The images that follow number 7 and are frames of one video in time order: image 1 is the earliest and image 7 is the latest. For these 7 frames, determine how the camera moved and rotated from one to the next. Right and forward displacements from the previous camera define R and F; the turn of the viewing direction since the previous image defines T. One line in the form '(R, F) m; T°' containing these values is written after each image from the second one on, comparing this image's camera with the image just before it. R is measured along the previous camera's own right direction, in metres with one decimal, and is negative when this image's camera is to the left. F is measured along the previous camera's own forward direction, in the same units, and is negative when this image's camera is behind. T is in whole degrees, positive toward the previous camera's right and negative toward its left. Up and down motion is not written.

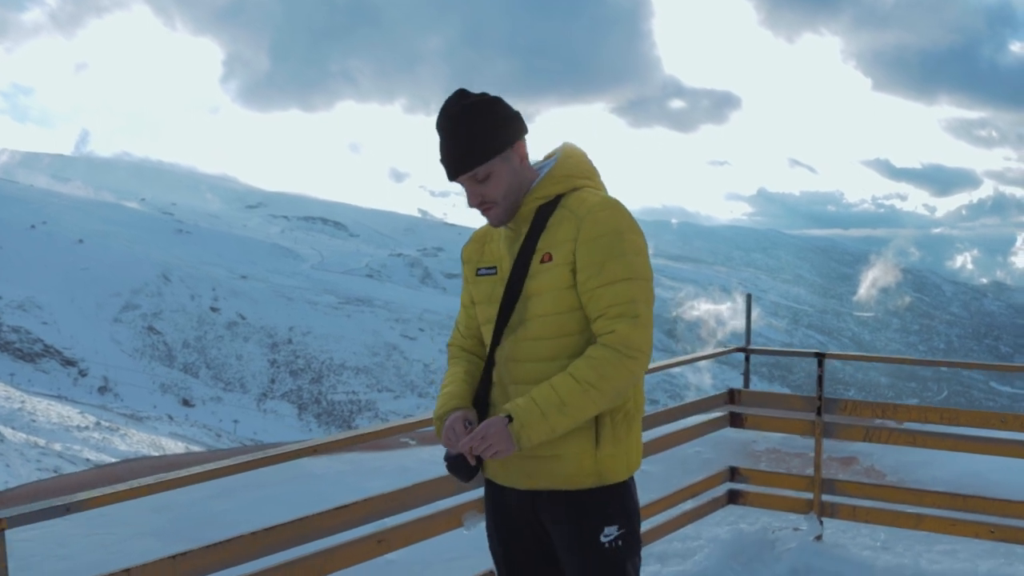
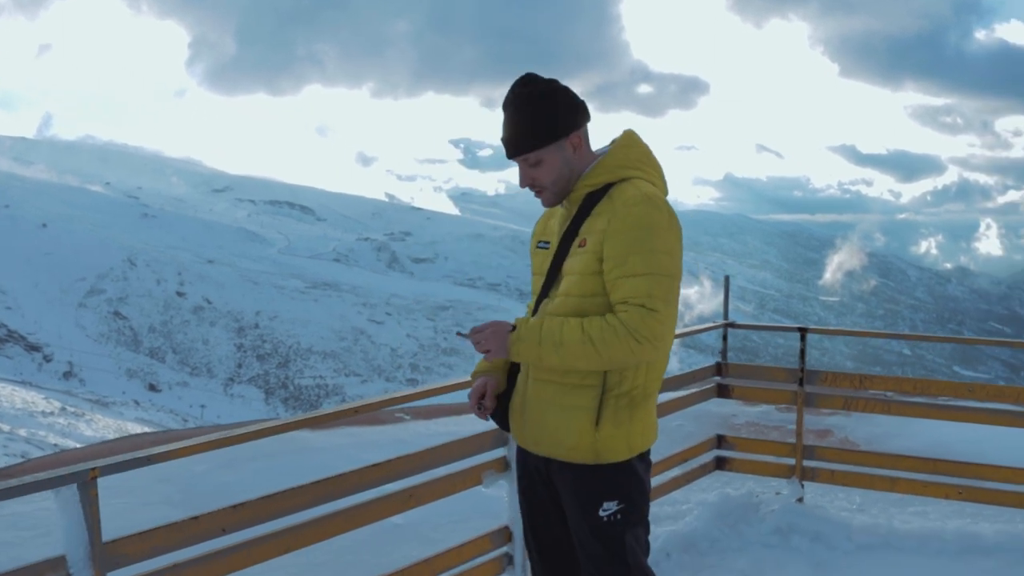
(-0.1, -0.1) m; +2°
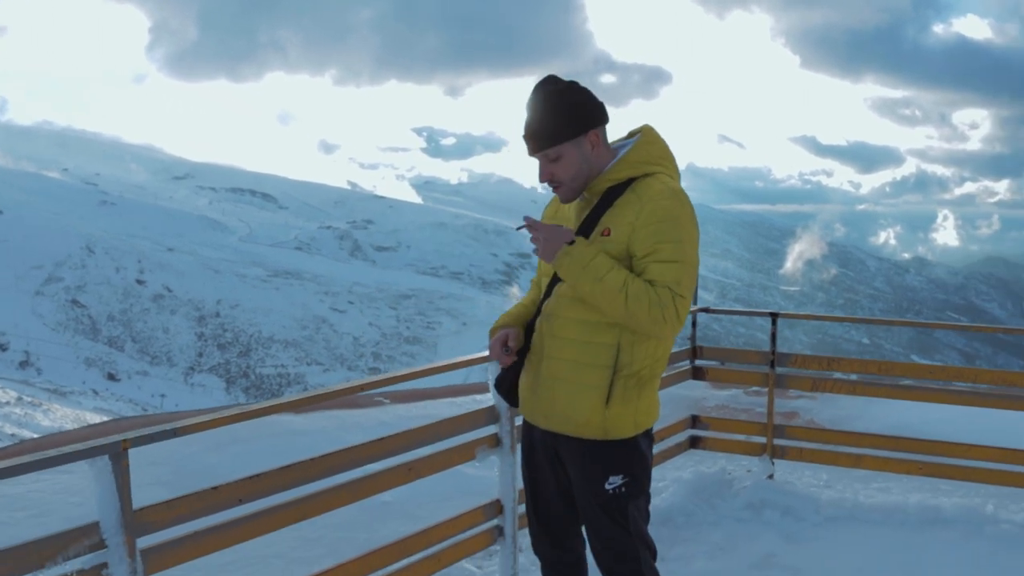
(-0.1, -0.1) m; +2°
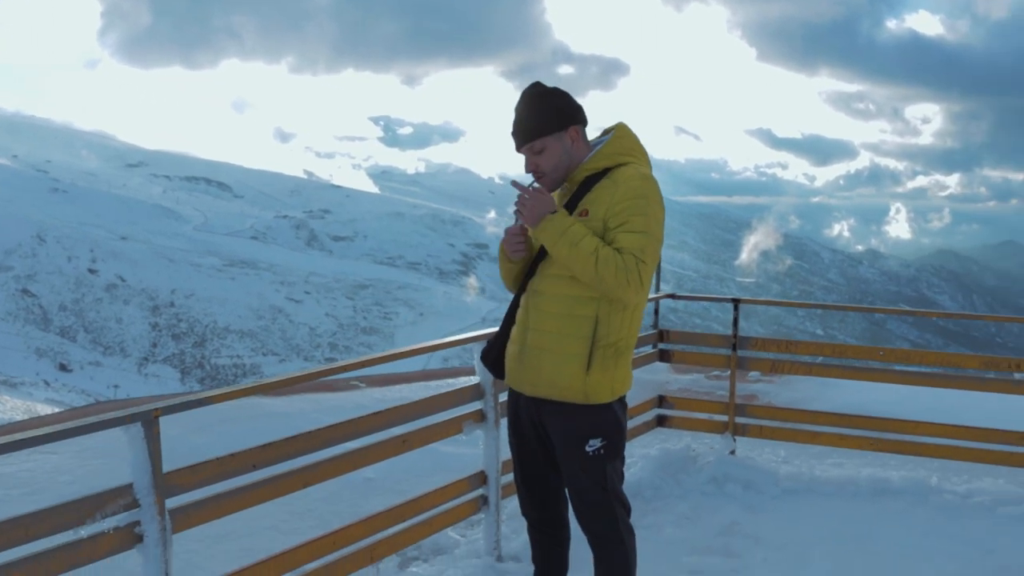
(-0.1, -0.2) m; +3°
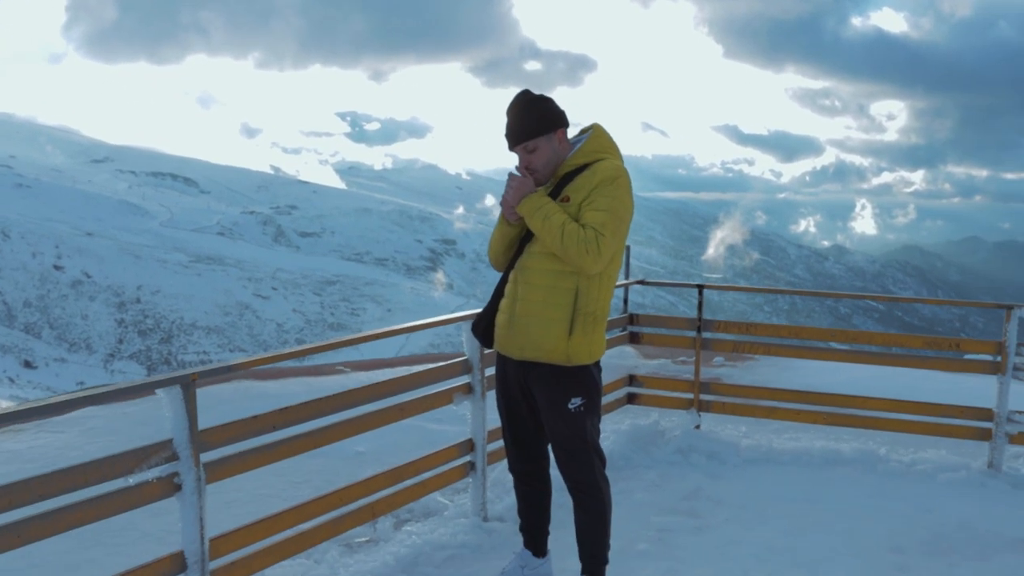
(-0.1, -0.4) m; +2°
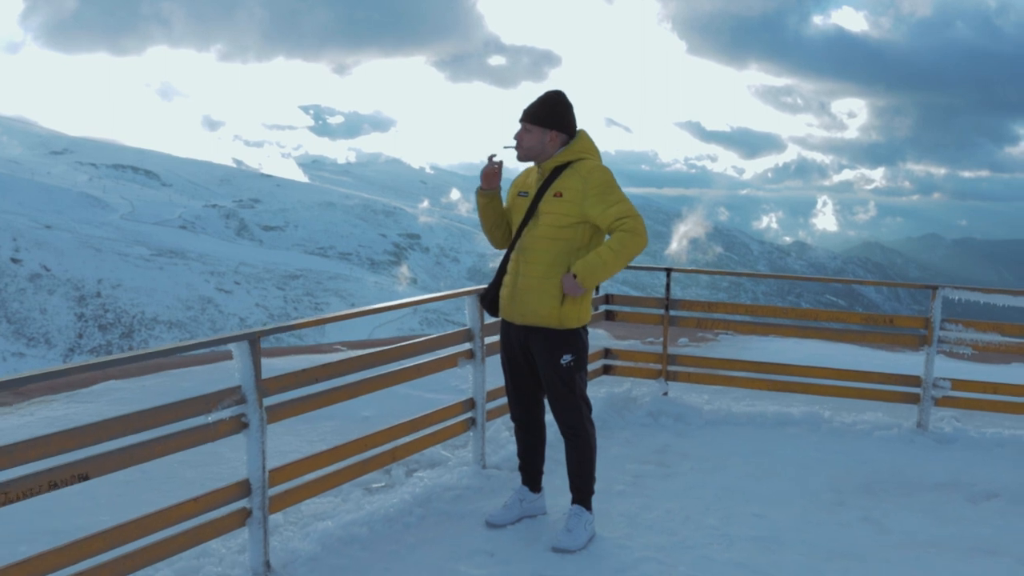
(-0.2, -0.6) m; +3°
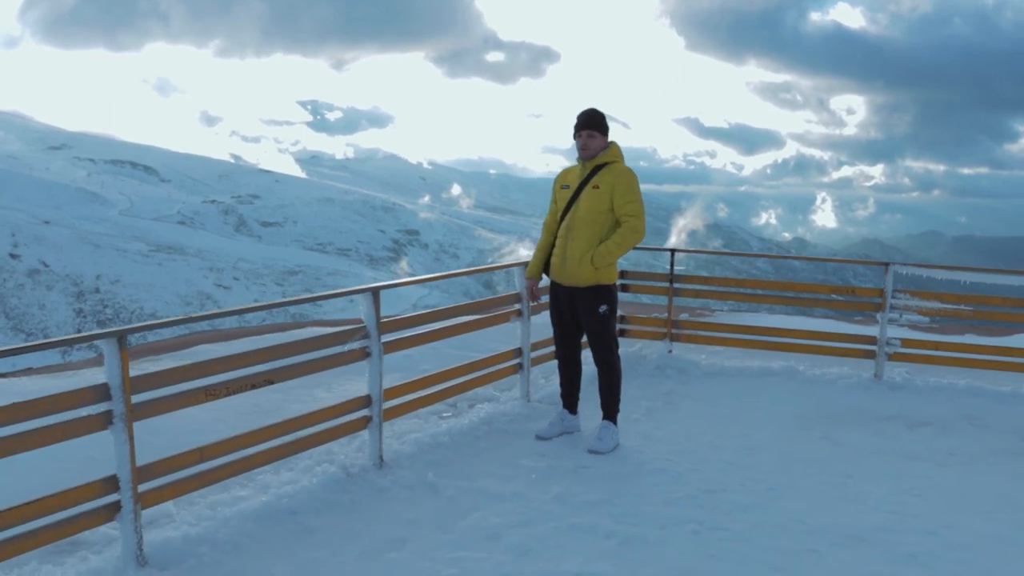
(-0.3, -1.3) m; 0°
